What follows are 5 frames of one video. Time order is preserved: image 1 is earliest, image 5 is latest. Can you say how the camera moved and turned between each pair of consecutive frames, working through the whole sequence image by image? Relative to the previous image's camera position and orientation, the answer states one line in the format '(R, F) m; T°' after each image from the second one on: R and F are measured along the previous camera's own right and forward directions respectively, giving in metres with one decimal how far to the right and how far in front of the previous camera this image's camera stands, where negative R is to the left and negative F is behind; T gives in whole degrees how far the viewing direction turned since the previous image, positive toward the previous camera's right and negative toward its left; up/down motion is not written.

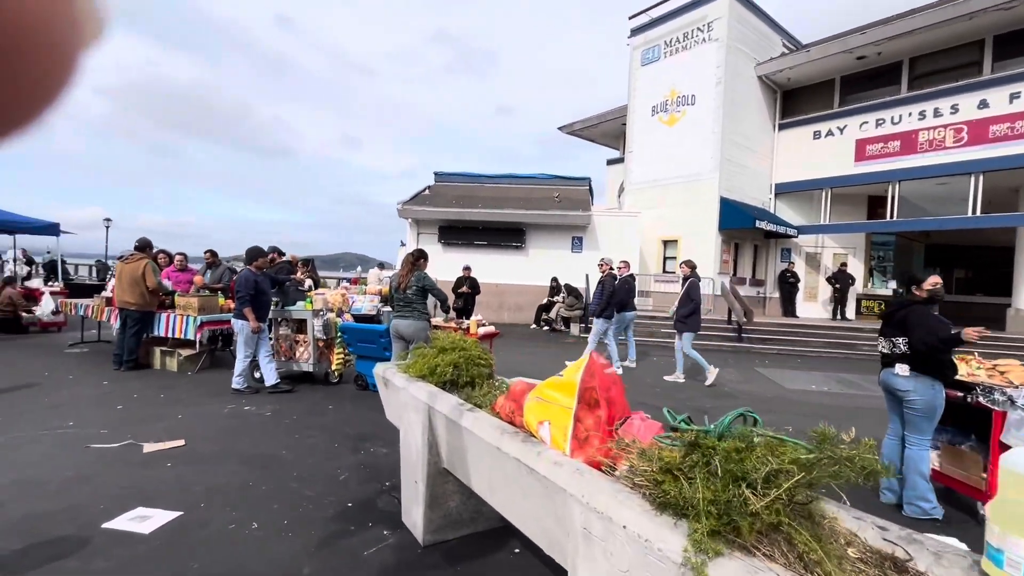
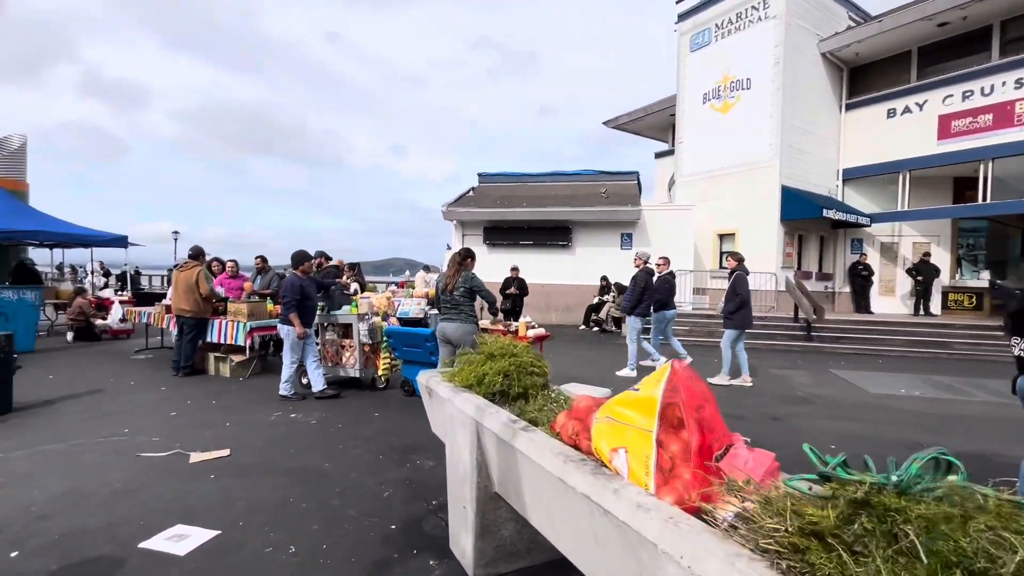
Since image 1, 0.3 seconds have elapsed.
(-0.1, +0.4) m; -5°
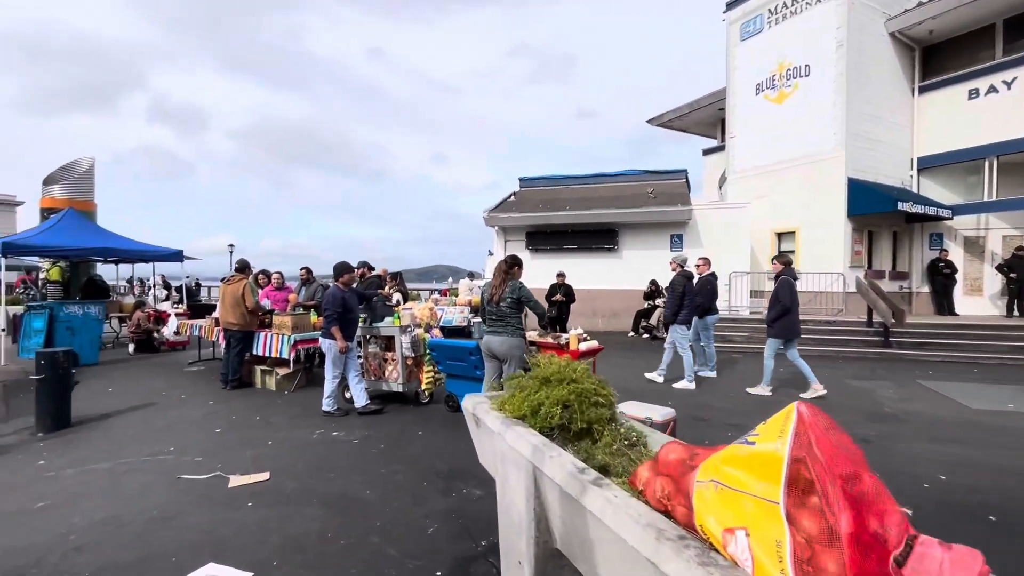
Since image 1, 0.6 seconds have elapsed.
(-0.1, +0.4) m; -5°
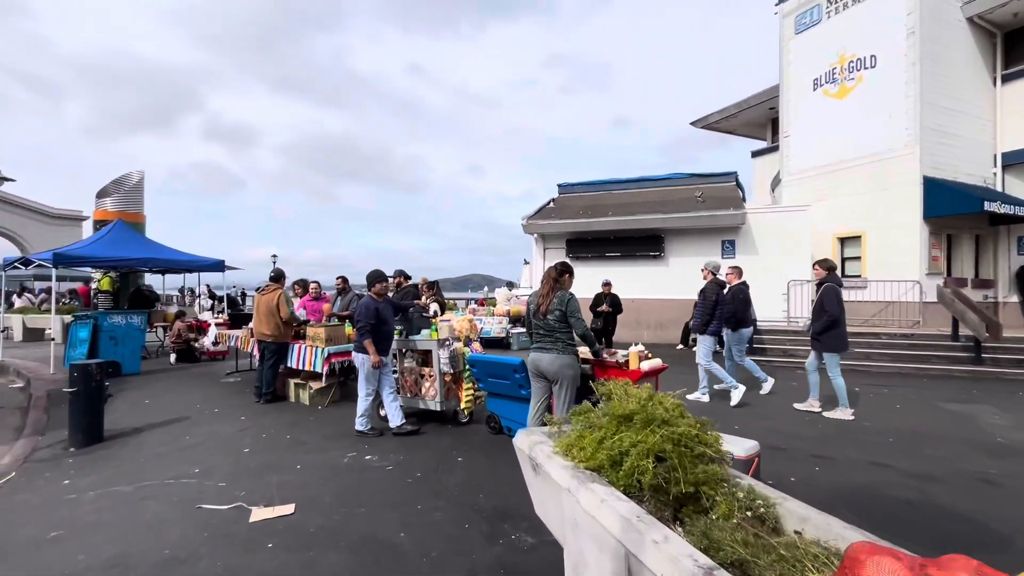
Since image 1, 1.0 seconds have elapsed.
(-0.1, +0.5) m; -4°
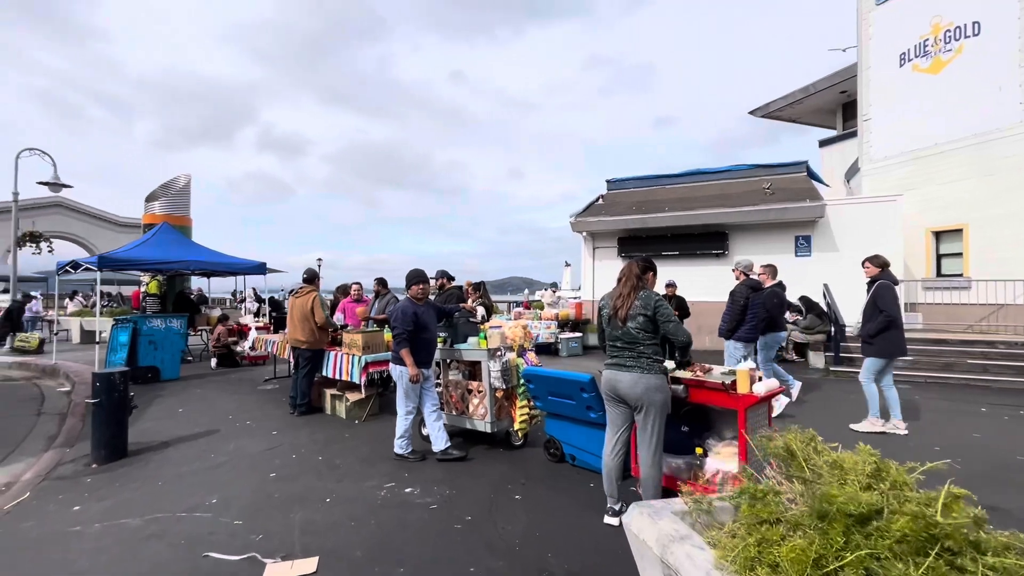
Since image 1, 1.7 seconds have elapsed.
(-0.2, +0.9) m; -5°
